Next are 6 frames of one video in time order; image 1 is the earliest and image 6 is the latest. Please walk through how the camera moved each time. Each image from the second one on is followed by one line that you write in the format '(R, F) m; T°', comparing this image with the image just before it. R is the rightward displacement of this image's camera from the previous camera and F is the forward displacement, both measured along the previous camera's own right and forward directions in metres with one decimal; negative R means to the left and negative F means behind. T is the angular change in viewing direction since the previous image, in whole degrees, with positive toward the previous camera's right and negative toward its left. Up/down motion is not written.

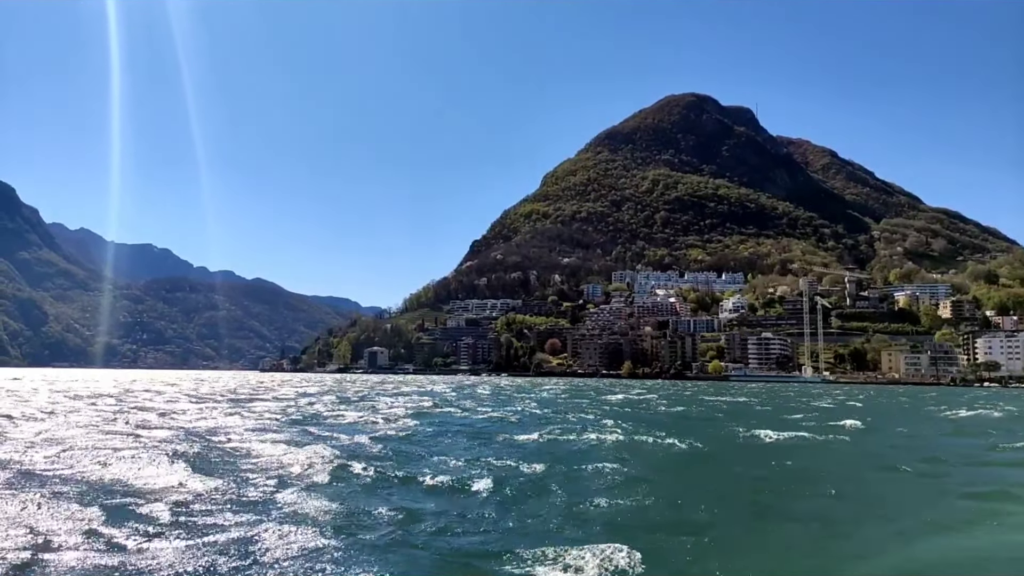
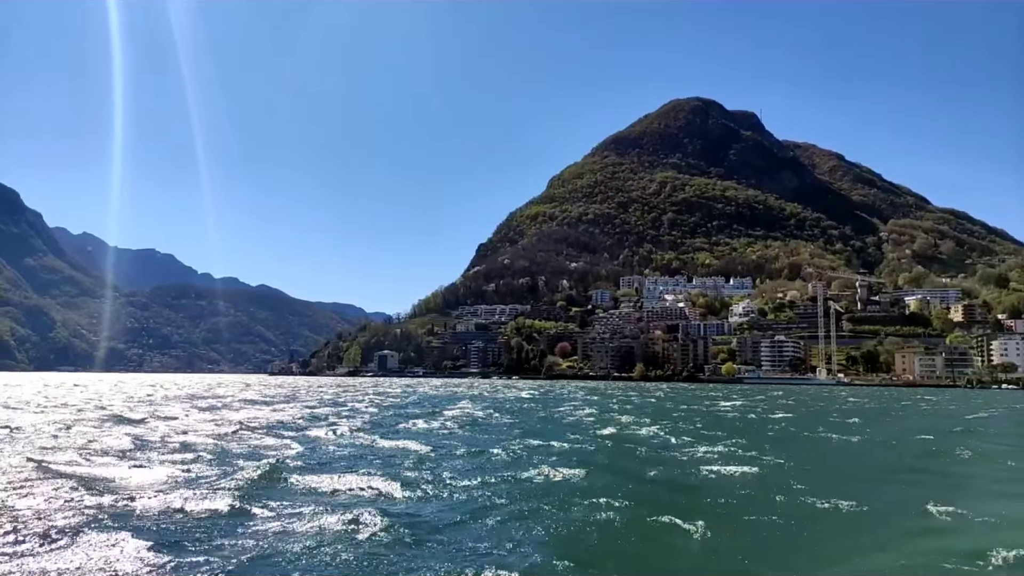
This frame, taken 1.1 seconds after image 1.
(-1.4, +0.1) m; 0°
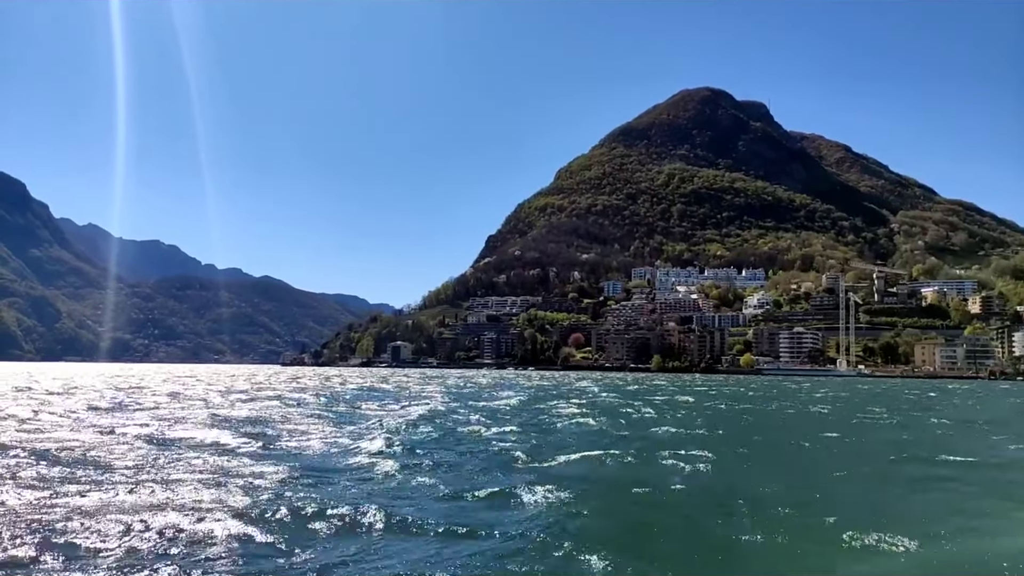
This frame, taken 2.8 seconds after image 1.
(-2.2, +0.5) m; 0°
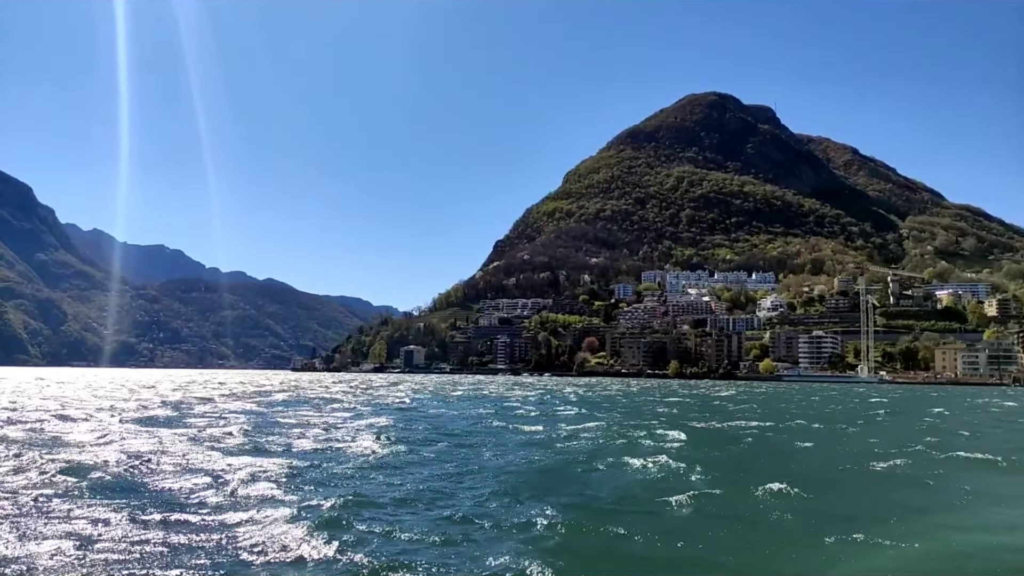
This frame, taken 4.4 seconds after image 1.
(-2.2, +0.7) m; 0°
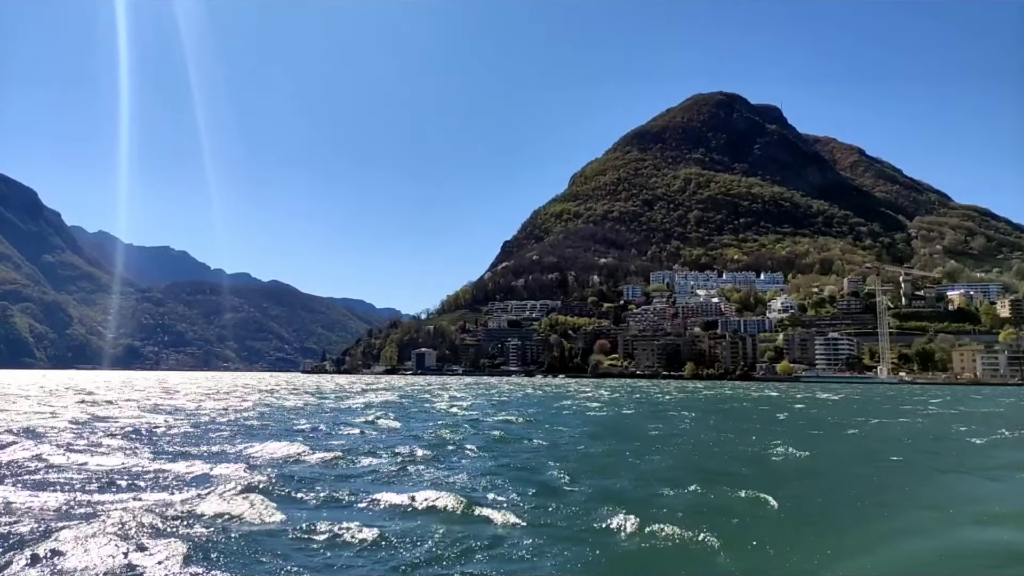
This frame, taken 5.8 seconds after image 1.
(-1.9, +0.5) m; 0°
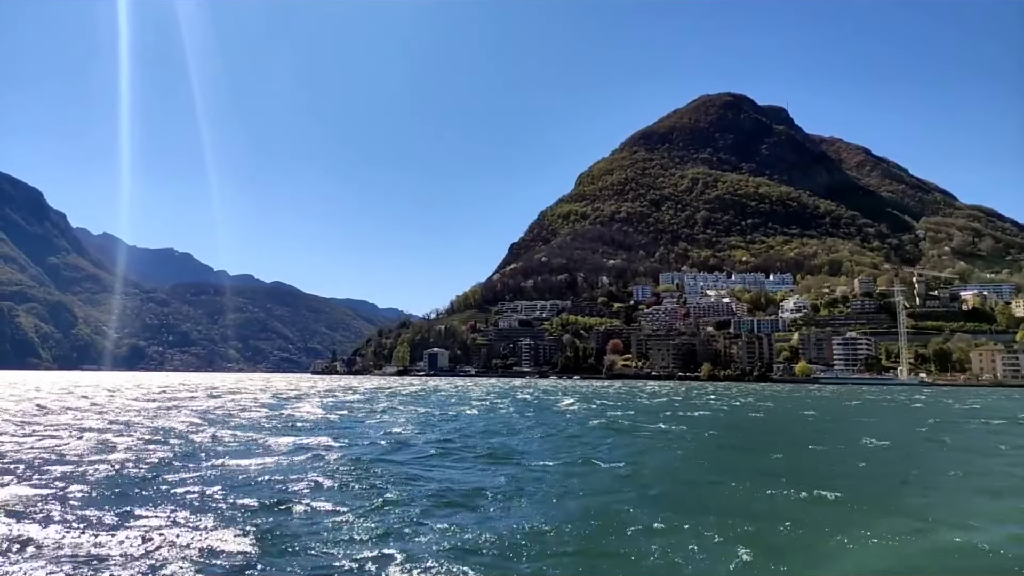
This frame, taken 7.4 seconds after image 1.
(-2.3, +0.5) m; 0°
